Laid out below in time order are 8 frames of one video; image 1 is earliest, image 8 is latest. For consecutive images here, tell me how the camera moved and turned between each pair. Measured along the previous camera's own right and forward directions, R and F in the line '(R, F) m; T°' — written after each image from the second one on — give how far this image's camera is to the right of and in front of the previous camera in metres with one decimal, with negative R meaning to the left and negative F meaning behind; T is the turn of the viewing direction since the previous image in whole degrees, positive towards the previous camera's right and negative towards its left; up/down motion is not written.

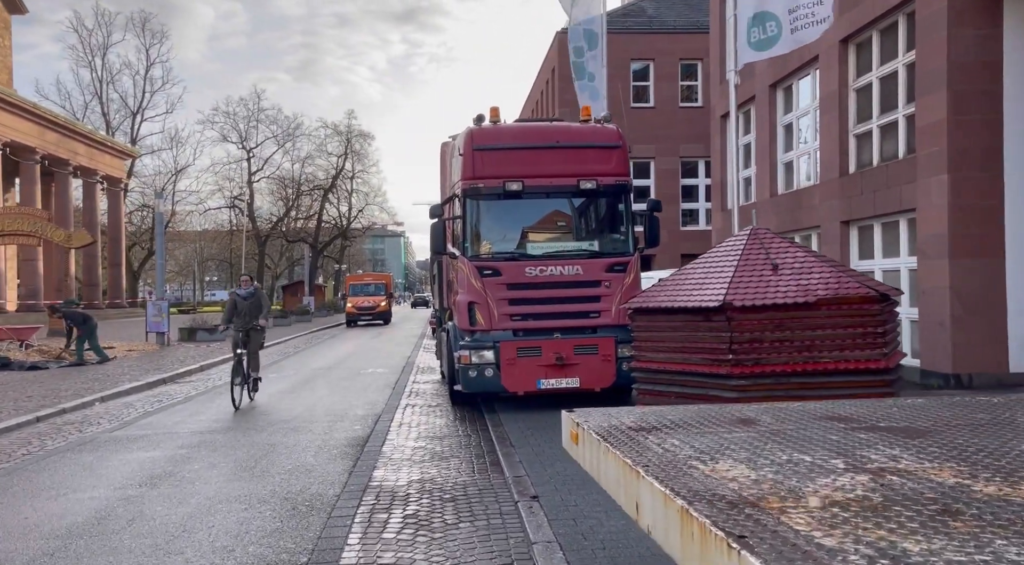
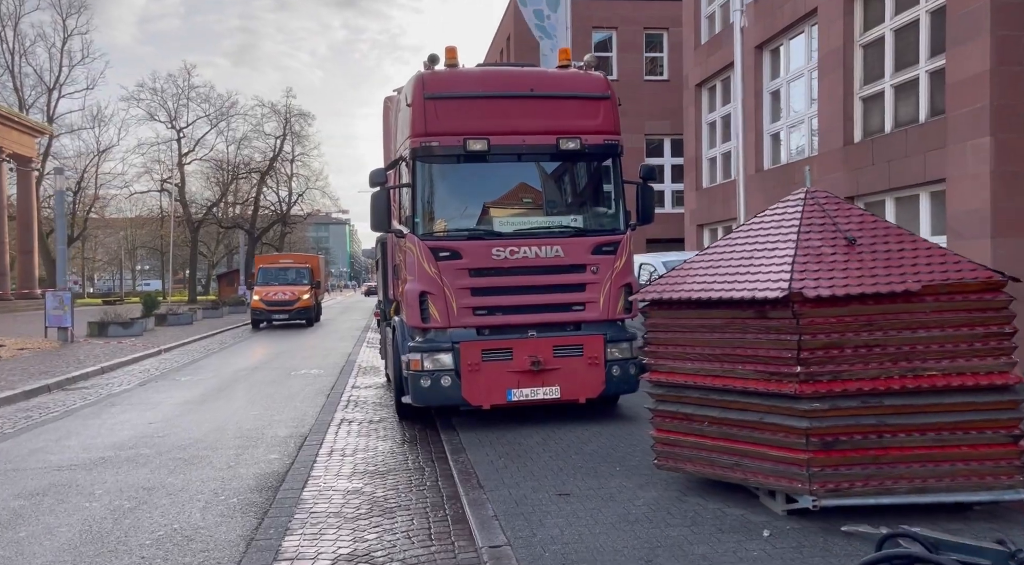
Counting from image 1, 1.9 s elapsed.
(-0.2, +2.1) m; +4°
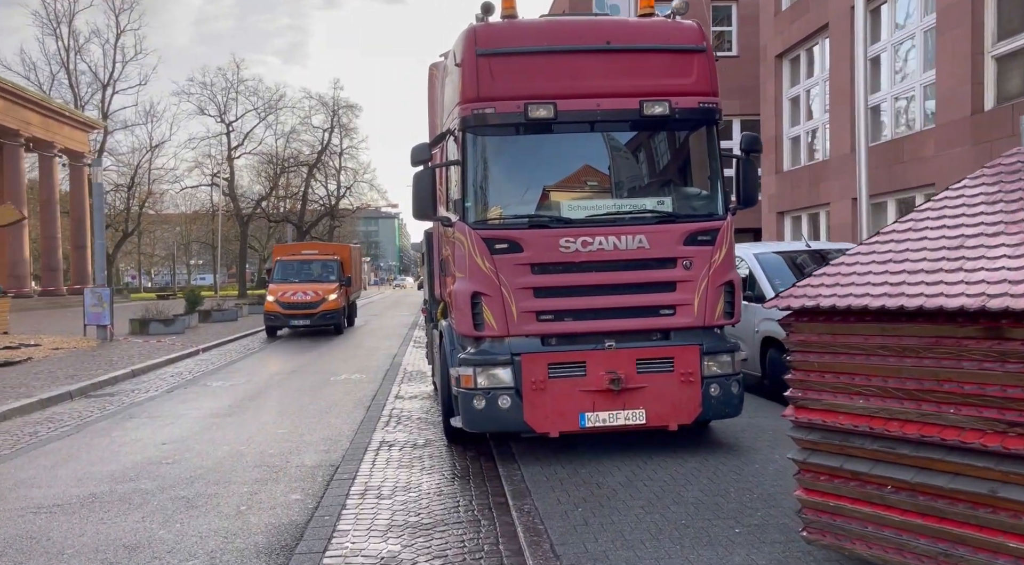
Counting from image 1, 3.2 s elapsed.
(-0.2, +1.5) m; -4°
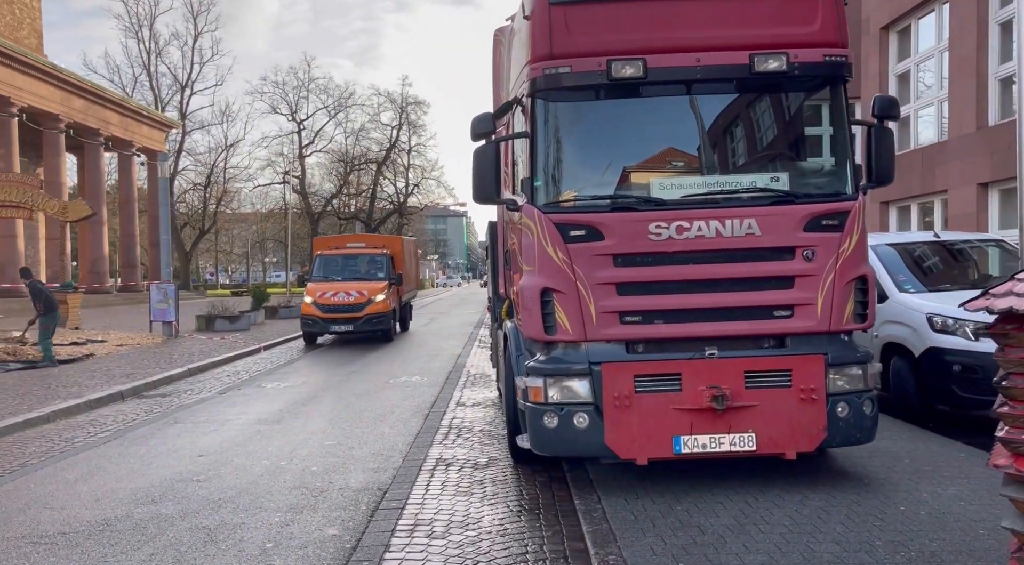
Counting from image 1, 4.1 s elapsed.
(-0.1, +1.1) m; -5°
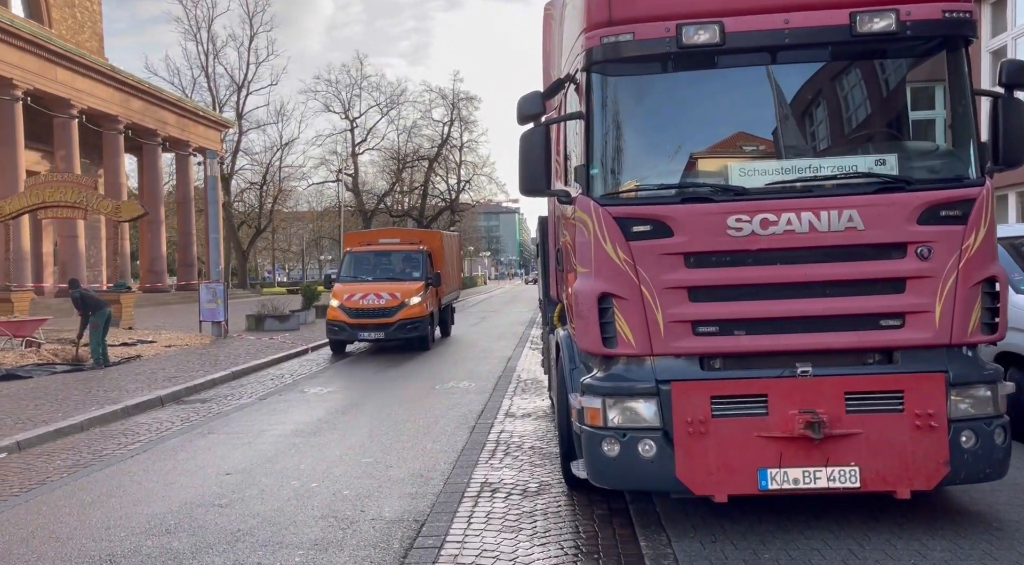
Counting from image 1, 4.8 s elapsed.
(0.0, +0.8) m; -4°
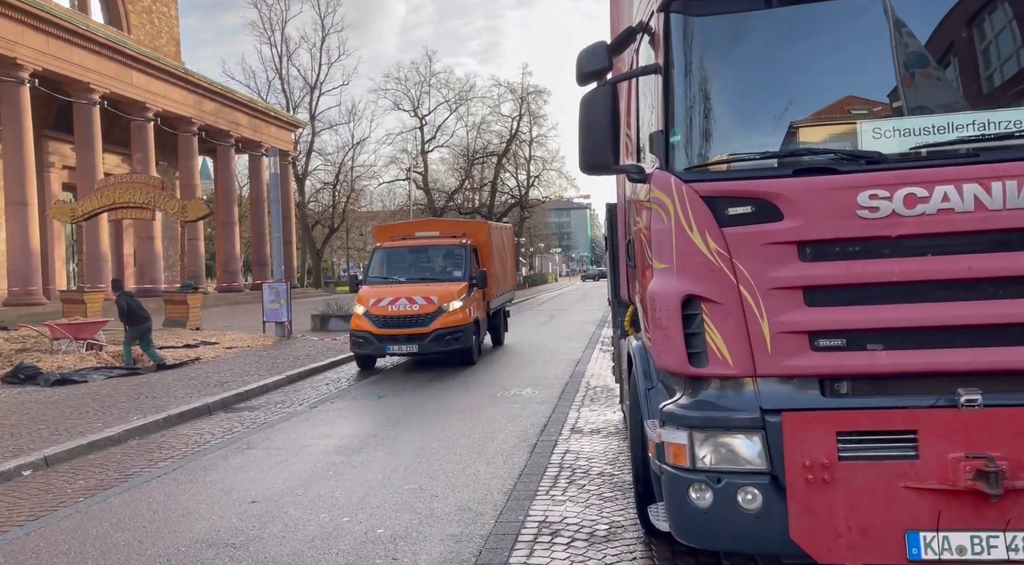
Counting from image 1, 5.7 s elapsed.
(+0.1, +1.0) m; -5°
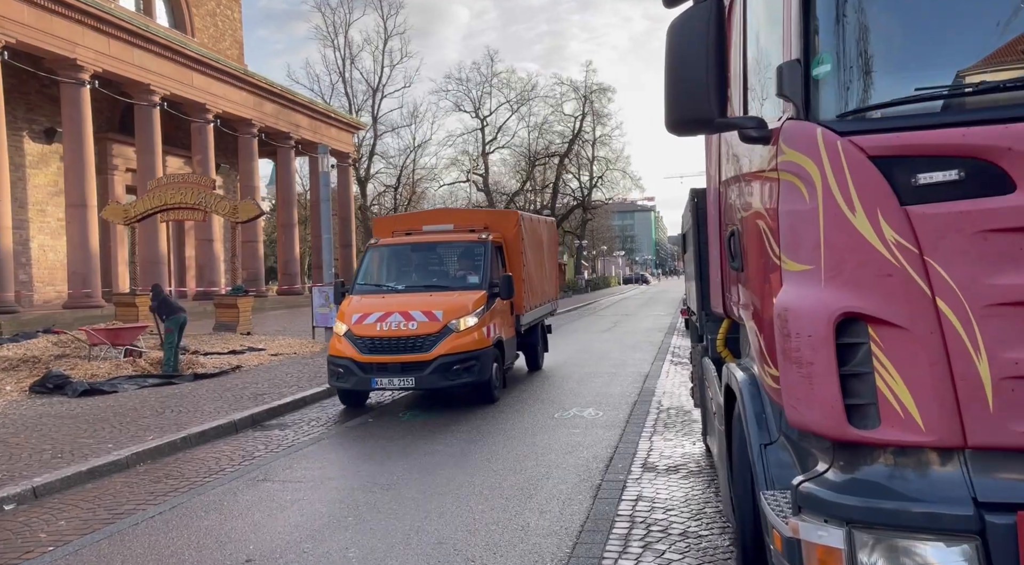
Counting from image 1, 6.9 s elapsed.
(0.0, +1.3) m; -5°
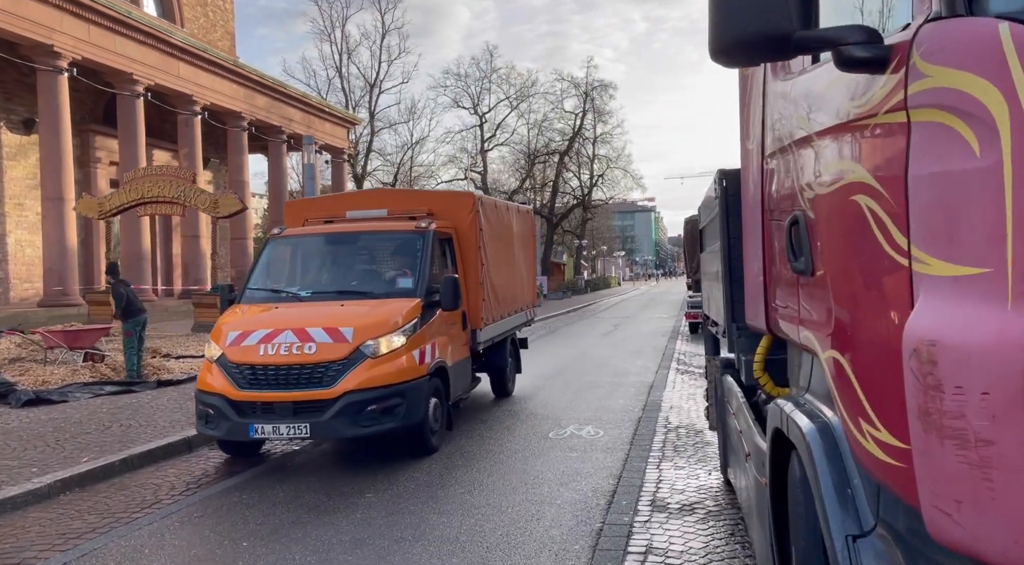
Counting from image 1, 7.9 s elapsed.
(+0.1, +1.1) m; 0°
